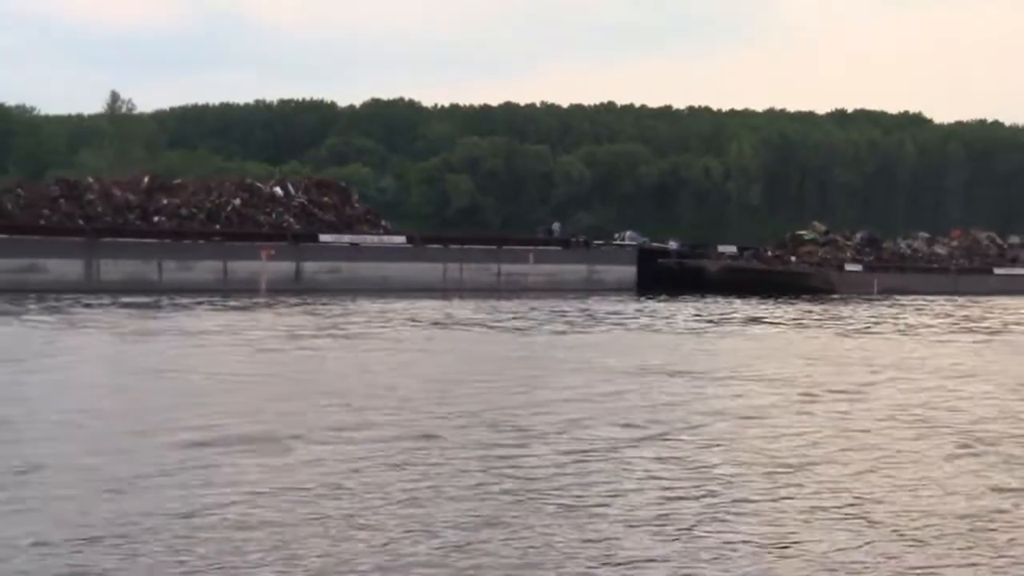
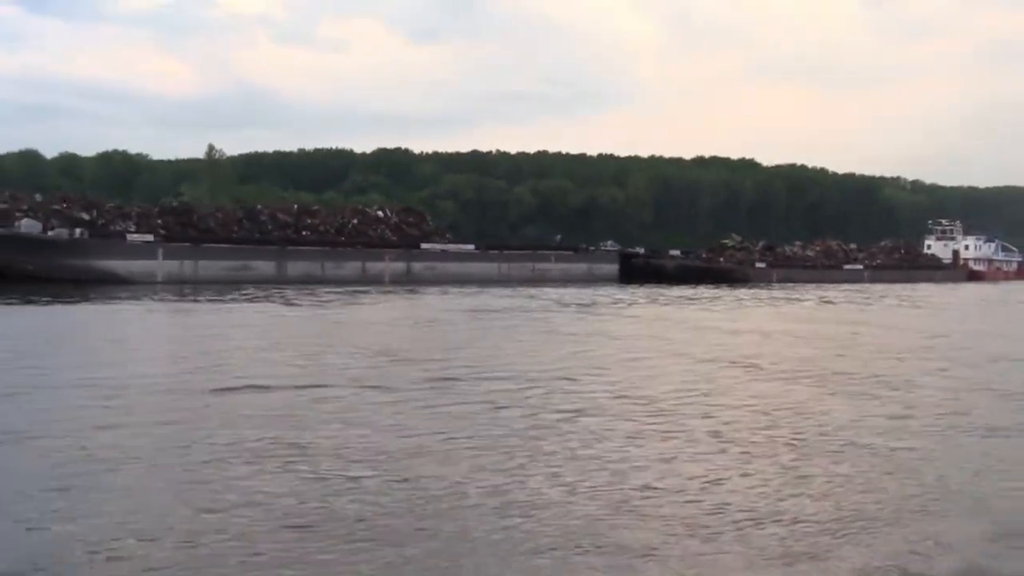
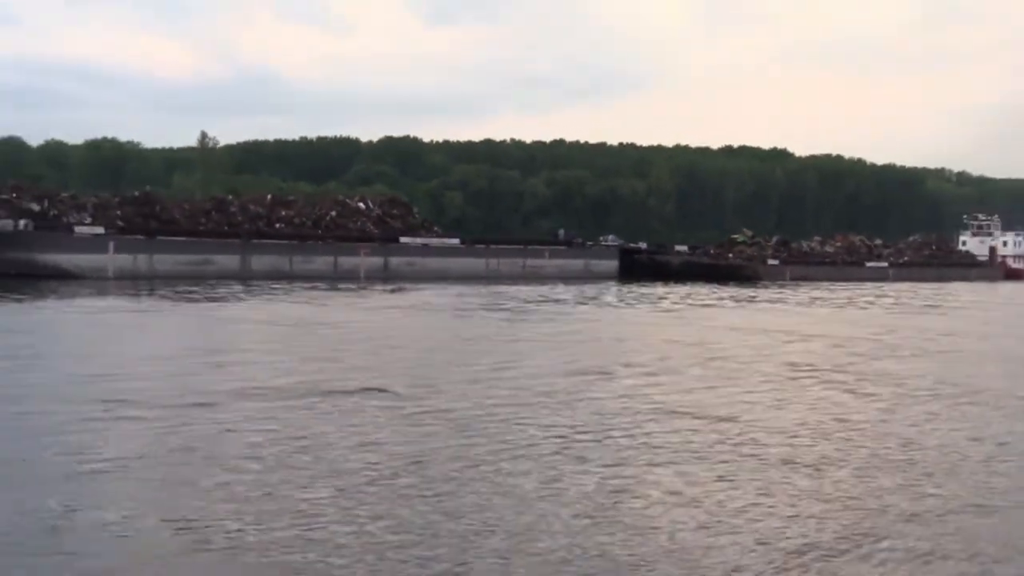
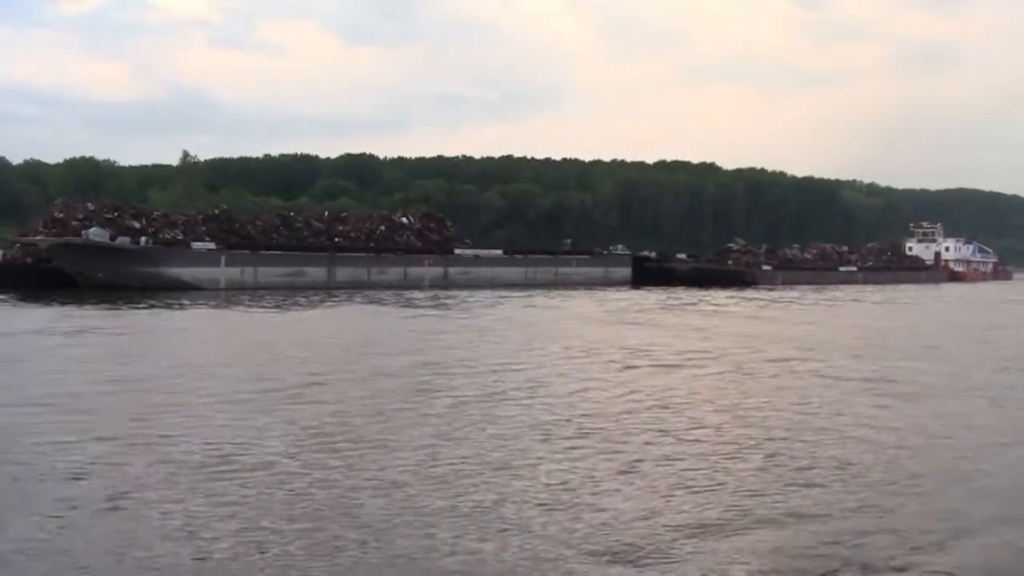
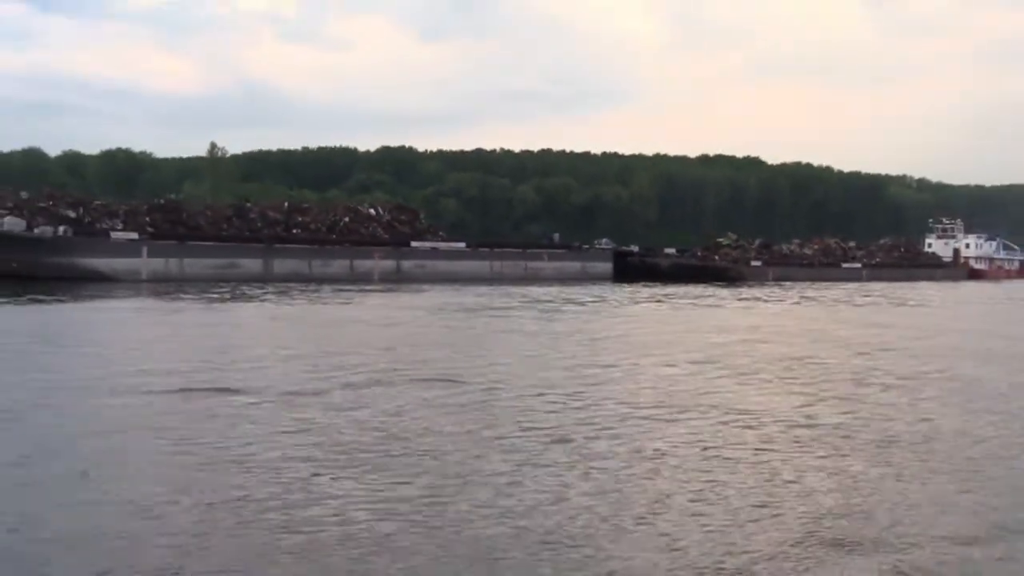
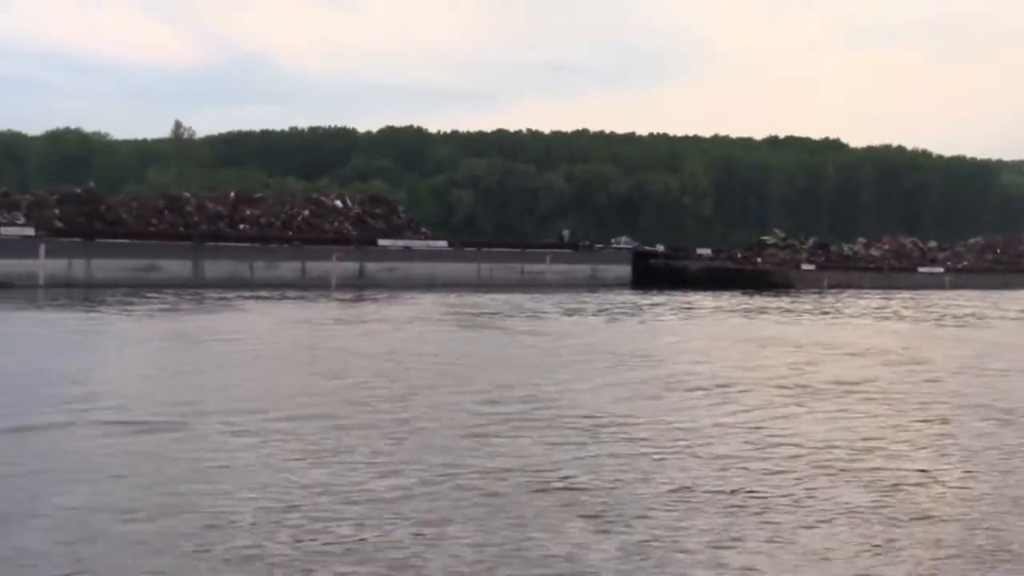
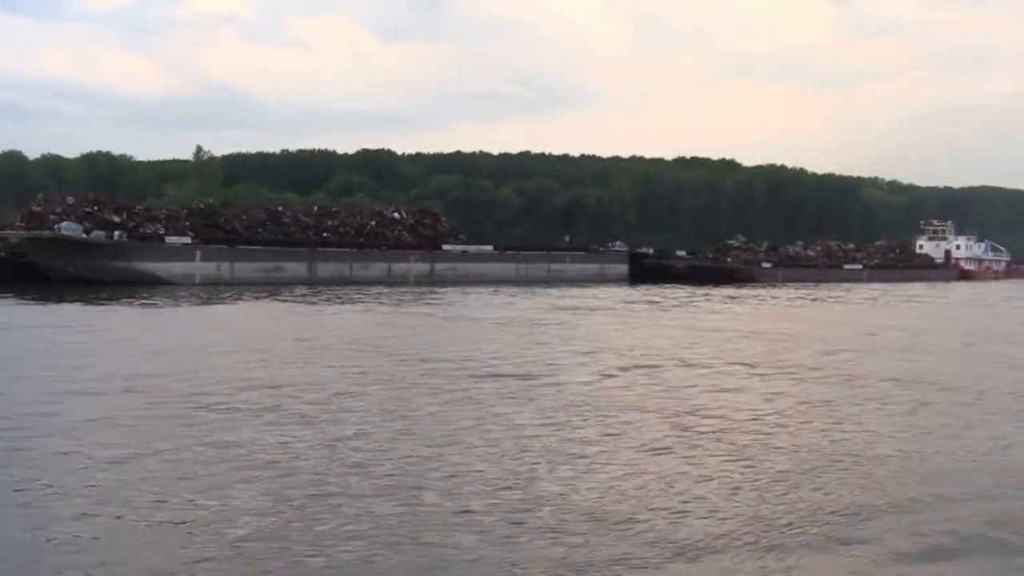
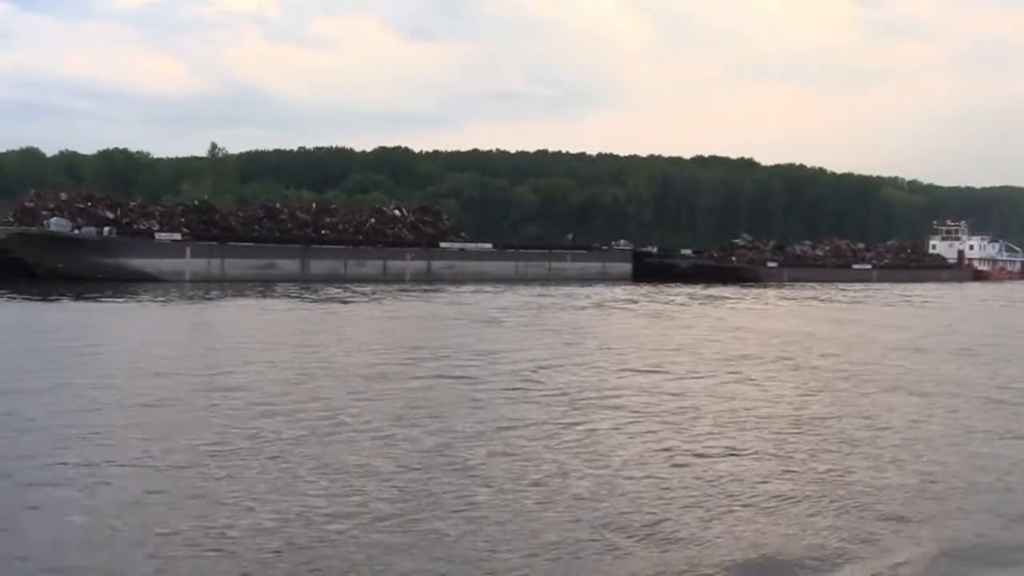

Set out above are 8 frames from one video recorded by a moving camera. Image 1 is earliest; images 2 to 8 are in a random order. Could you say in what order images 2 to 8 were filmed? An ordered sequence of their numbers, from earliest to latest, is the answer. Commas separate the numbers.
6, 3, 5, 2, 8, 7, 4
